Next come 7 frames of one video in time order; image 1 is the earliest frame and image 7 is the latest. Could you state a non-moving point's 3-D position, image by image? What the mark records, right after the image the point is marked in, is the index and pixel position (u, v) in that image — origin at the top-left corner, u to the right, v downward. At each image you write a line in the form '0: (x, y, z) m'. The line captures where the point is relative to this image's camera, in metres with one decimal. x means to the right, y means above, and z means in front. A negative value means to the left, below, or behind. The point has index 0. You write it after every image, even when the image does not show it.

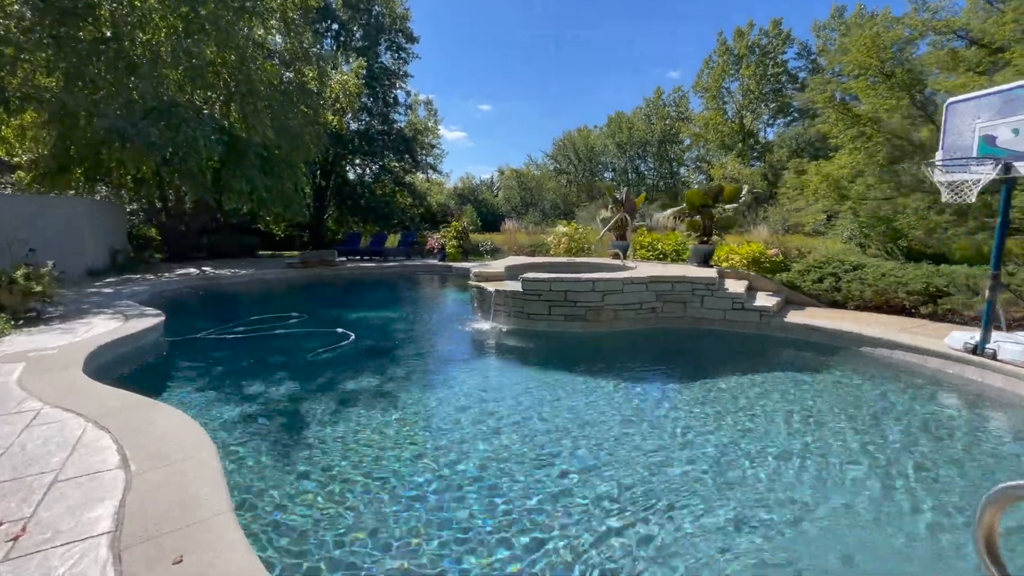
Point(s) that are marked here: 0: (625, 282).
0: (+1.8, +0.1, +7.6) m
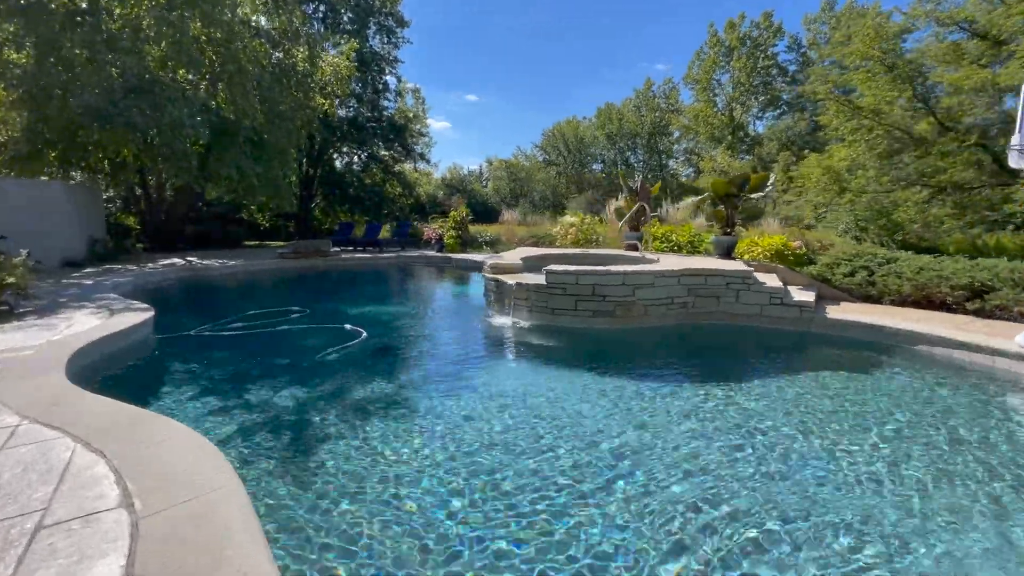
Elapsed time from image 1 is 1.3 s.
0: (+2.0, +0.2, +7.2) m
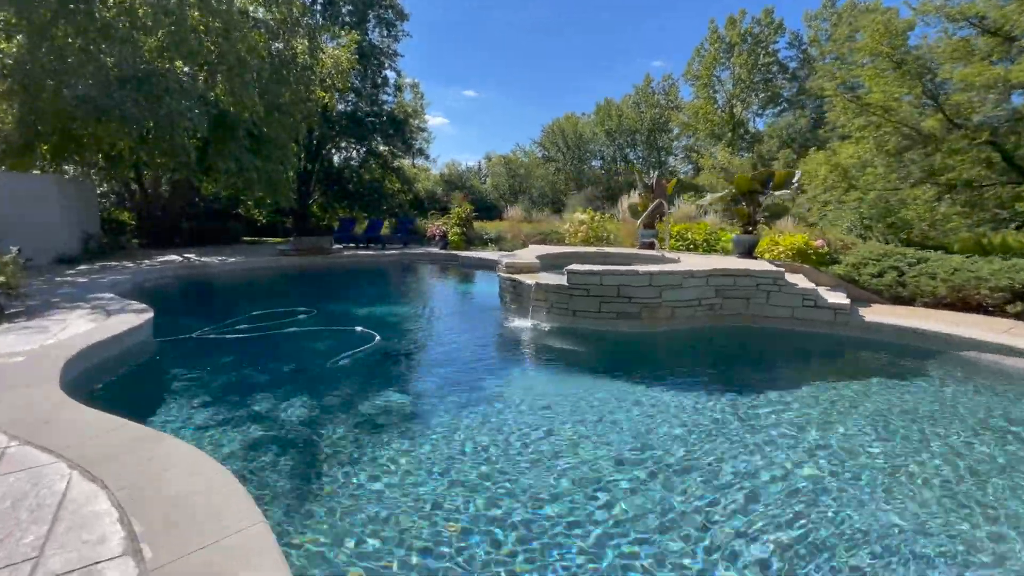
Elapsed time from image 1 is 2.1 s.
0: (+2.3, +0.2, +6.9) m
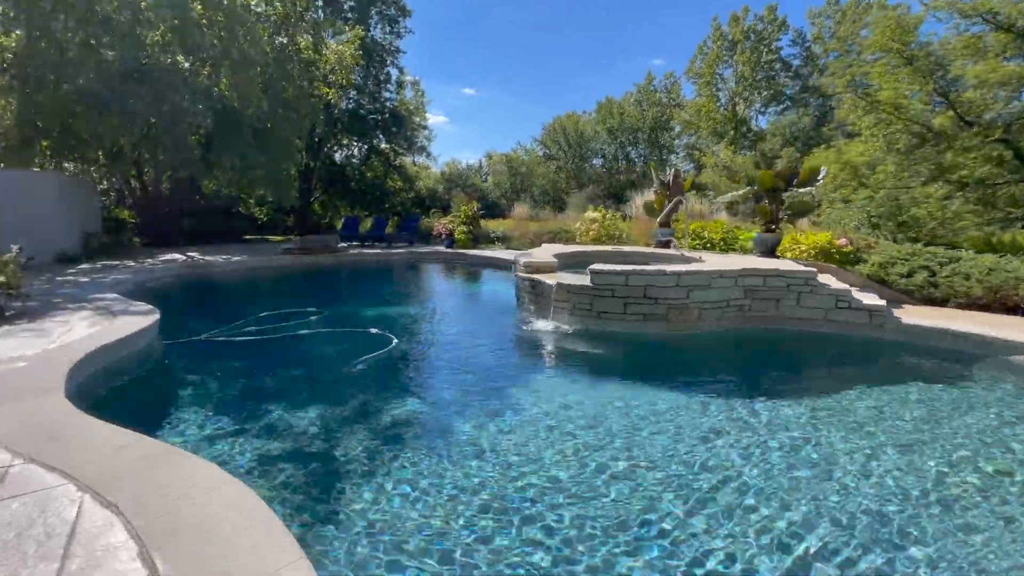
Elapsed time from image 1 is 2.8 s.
0: (+2.5, +0.1, +6.6) m
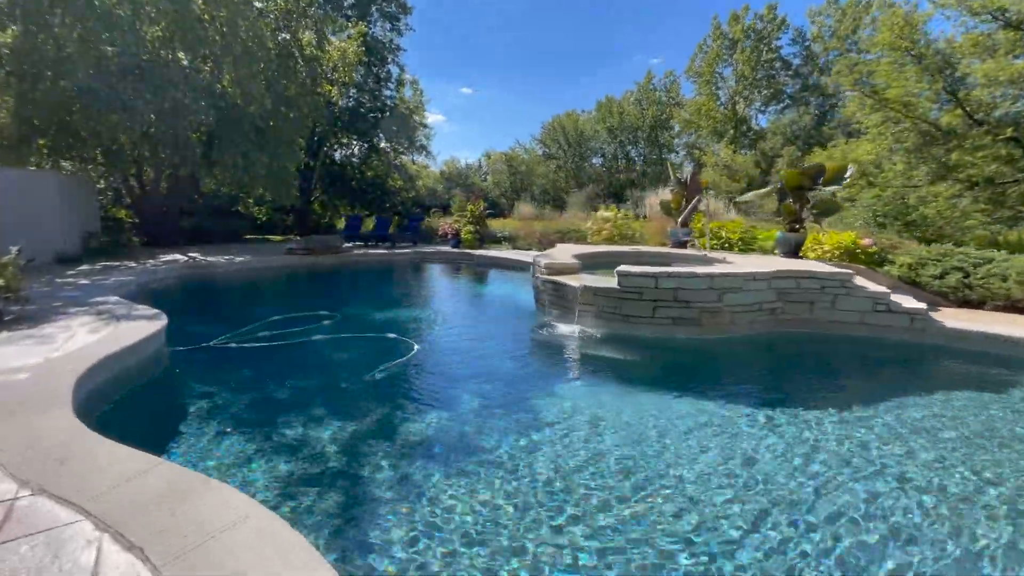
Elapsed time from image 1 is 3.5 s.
0: (+2.8, +0.1, +6.4) m
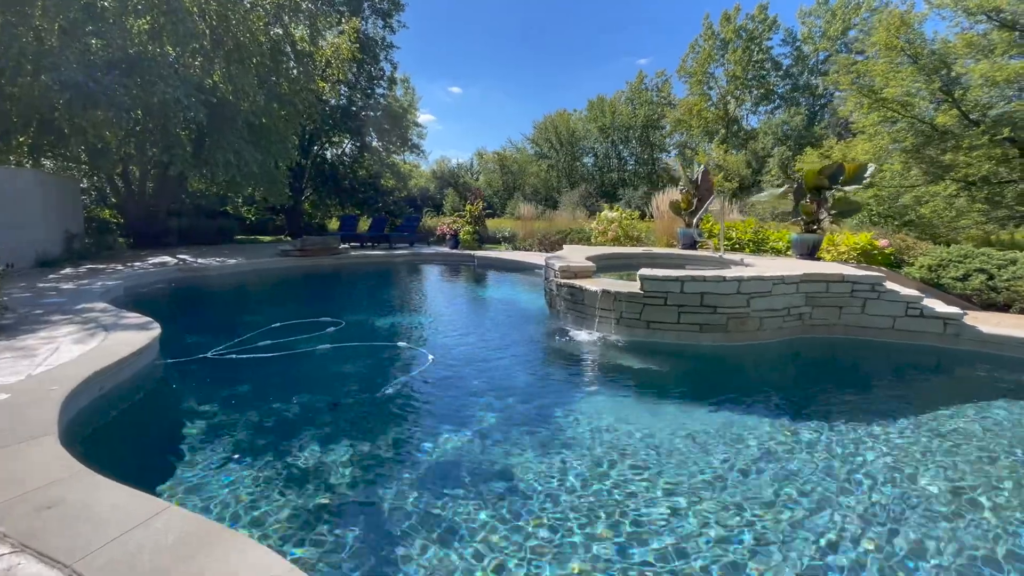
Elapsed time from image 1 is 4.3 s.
0: (+2.9, +0.1, +6.1) m
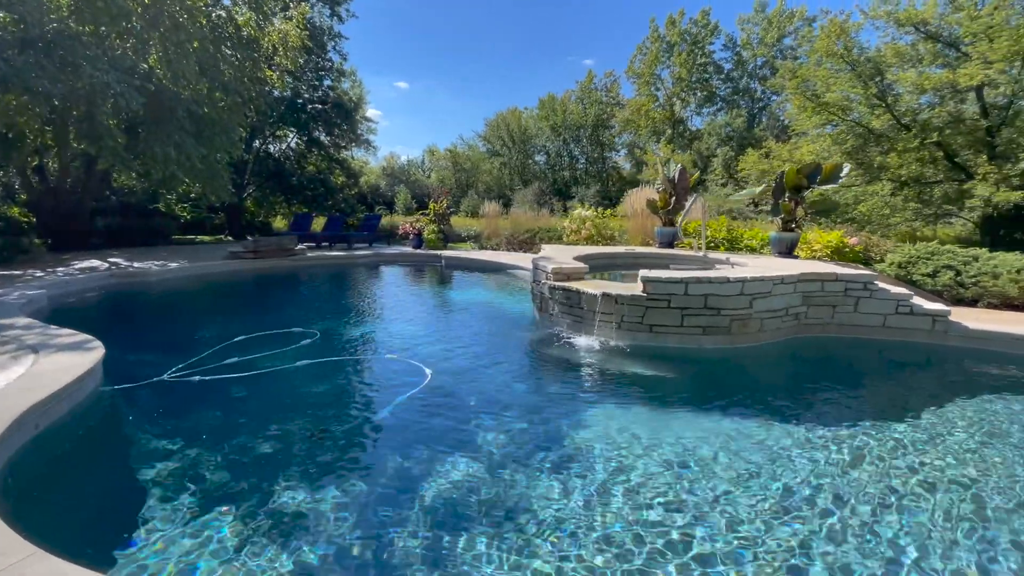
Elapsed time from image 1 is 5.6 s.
0: (+2.8, +0.1, +6.0) m
